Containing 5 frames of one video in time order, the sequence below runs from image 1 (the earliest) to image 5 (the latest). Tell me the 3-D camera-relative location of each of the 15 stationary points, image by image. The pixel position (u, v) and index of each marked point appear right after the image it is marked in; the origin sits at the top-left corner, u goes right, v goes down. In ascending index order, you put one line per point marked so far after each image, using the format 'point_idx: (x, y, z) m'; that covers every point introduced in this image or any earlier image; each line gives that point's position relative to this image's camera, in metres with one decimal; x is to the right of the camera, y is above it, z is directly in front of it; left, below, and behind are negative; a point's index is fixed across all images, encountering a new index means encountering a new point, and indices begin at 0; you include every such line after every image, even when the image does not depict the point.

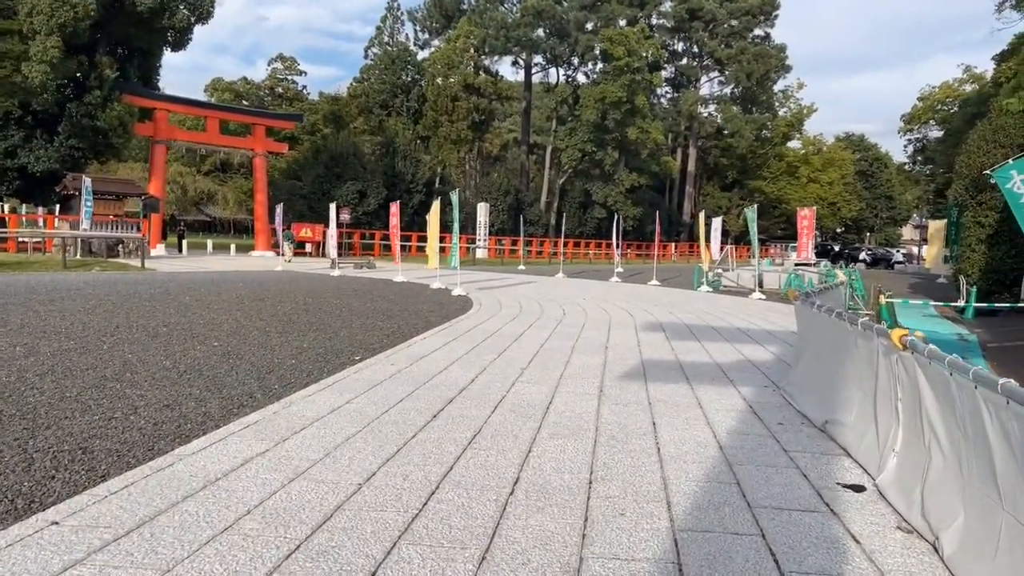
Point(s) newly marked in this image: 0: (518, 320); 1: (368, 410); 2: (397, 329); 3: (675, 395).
0: (+0.1, -0.5, +12.1) m
1: (-1.0, -0.9, +5.5) m
2: (-1.5, -0.6, +10.4) m
3: (+1.3, -0.9, +6.3) m
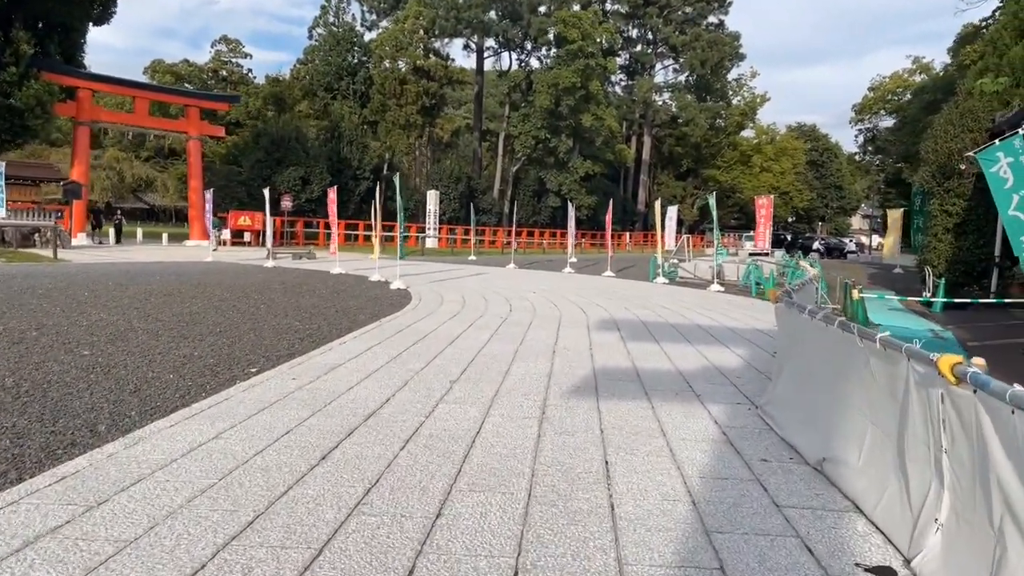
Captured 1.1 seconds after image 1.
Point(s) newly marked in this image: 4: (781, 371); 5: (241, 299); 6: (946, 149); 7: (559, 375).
0: (-0.7, -0.4, +10.8) m
1: (-1.5, -0.9, +4.3) m
2: (-2.3, -0.5, +9.1) m
3: (+0.8, -0.9, +5.2) m
4: (+1.8, -0.6, +5.4) m
5: (-4.2, -0.2, +12.1) m
6: (+8.3, +2.7, +15.0) m
7: (+0.4, -0.7, +6.6) m
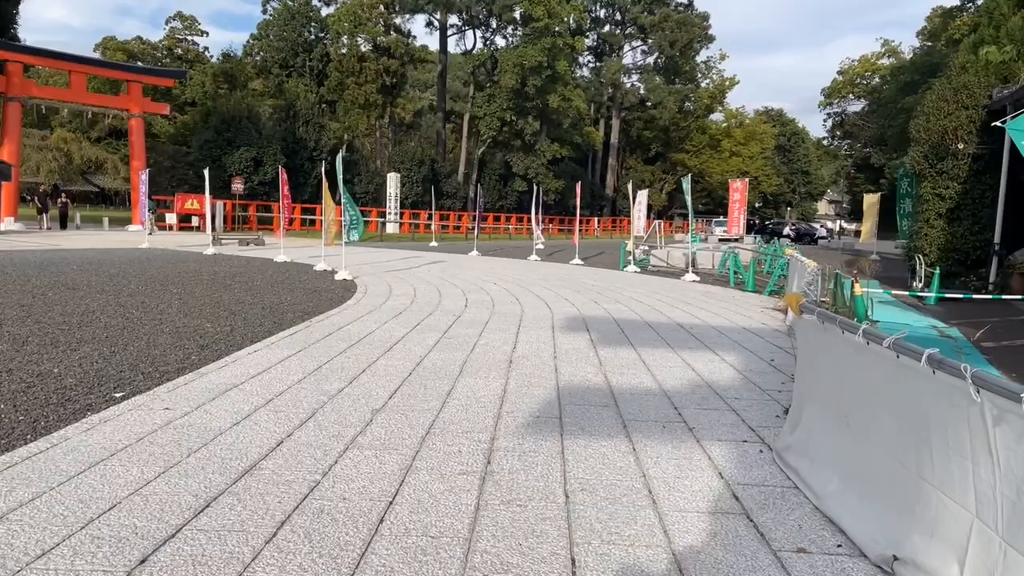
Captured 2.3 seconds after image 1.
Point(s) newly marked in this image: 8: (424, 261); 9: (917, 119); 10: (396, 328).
0: (-1.3, -0.3, +9.4) m
1: (-1.8, -0.9, +2.8) m
2: (-2.8, -0.5, +7.6) m
3: (+0.5, -0.9, +3.8) m
4: (+1.5, -0.6, +4.0) m
5: (-4.8, -0.1, +10.6) m
6: (+7.6, +2.8, +13.9) m
7: (0.0, -0.7, +5.2) m
8: (-2.1, +0.7, +19.0) m
9: (+7.7, +3.2, +14.8) m
10: (-1.2, -0.4, +8.4) m
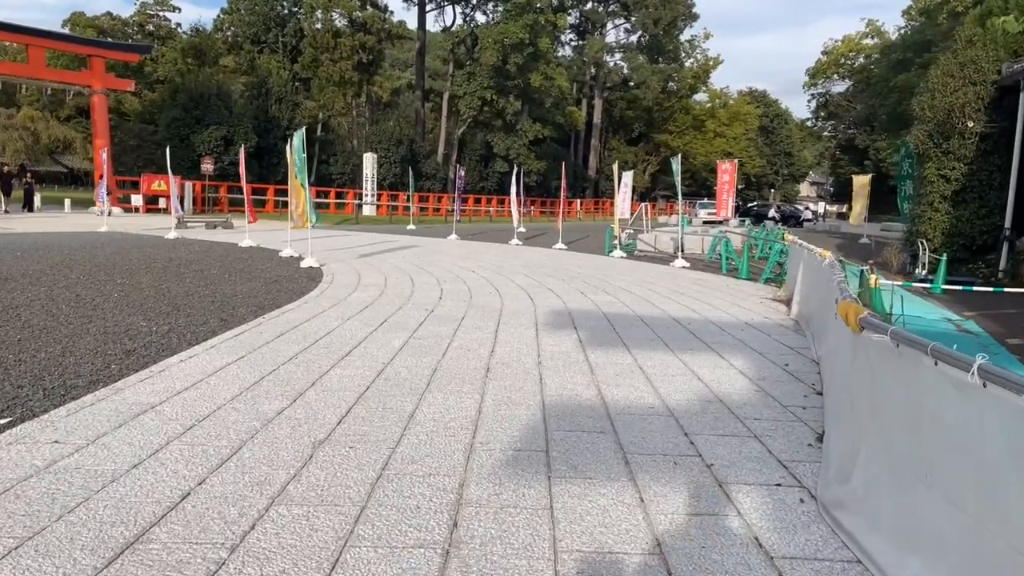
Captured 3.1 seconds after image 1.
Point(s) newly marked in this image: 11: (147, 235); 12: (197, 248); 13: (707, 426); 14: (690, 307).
0: (-1.5, -0.2, +8.5) m
1: (-1.9, -1.0, +1.9) m
2: (-2.9, -0.4, +6.6) m
3: (+0.4, -0.9, +2.9) m
4: (+1.4, -0.6, +3.2) m
5: (-5.1, 0.0, +9.5) m
6: (+7.2, +3.1, +13.1) m
7: (-0.1, -0.7, +4.3) m
8: (-2.6, +1.0, +18.0) m
9: (+7.3, +3.4, +14.0) m
10: (-1.4, -0.3, +7.5) m
11: (-8.9, +1.3, +19.2) m
12: (-6.5, +0.8, +16.0) m
13: (+1.1, -0.8, +4.3) m
14: (+2.1, -0.2, +9.4) m
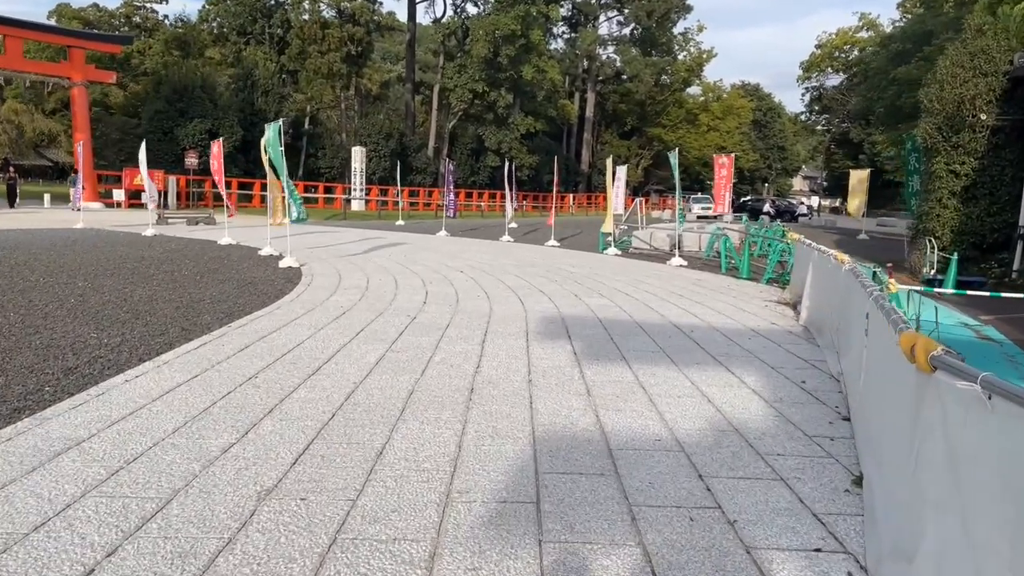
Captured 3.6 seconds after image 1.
0: (-1.6, -0.3, +7.8) m
1: (-1.9, -1.1, +1.2) m
2: (-3.0, -0.5, +6.0) m
3: (+0.3, -1.0, +2.3) m
4: (+1.3, -0.7, +2.6) m
5: (-5.2, 0.0, +8.9) m
6: (+7.1, +3.0, +12.5) m
7: (-0.2, -0.8, +3.7) m
8: (-2.8, +1.0, +17.3) m
9: (+7.1, +3.4, +13.4) m
10: (-1.5, -0.4, +6.9) m
11: (-9.1, +1.3, +18.5) m
12: (-6.7, +0.8, +15.4) m
13: (+1.0, -0.8, +3.7) m
14: (+2.0, -0.3, +8.8) m
